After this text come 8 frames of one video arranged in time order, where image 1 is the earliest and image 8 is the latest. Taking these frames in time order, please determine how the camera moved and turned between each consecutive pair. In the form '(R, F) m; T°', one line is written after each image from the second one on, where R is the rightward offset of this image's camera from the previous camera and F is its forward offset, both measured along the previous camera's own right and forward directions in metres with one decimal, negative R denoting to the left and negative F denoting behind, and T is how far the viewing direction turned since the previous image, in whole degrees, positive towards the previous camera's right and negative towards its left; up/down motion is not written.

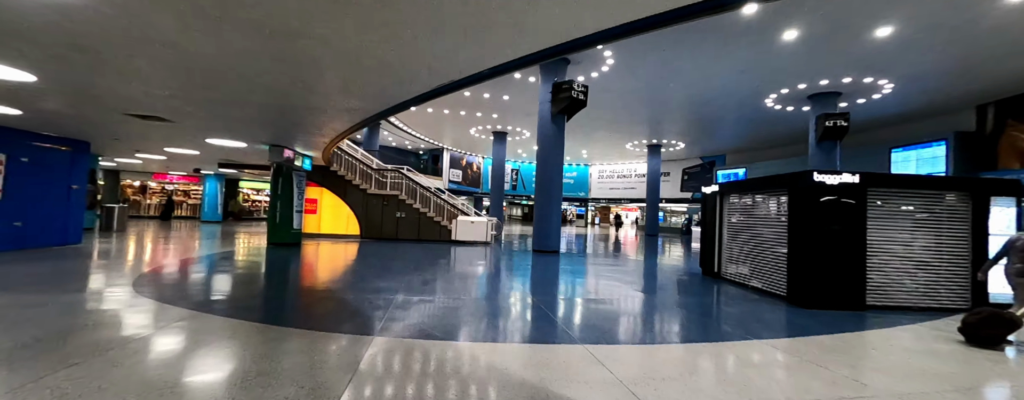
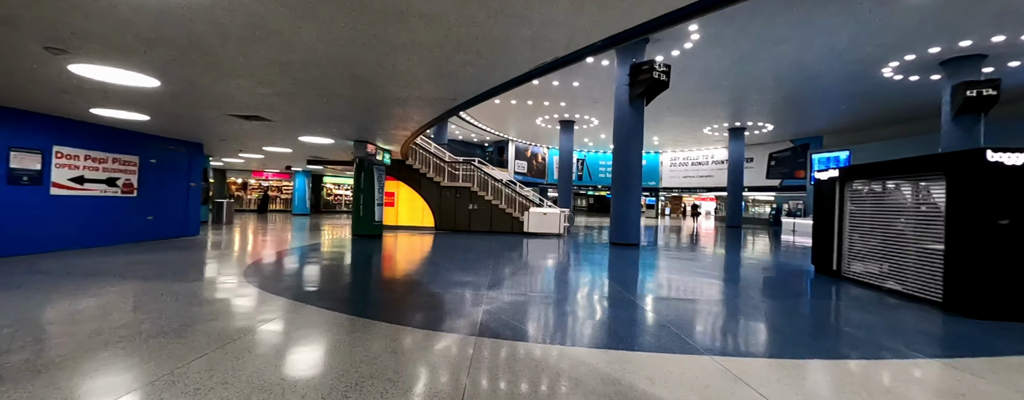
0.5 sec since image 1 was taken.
(-0.5, +0.4) m; -9°
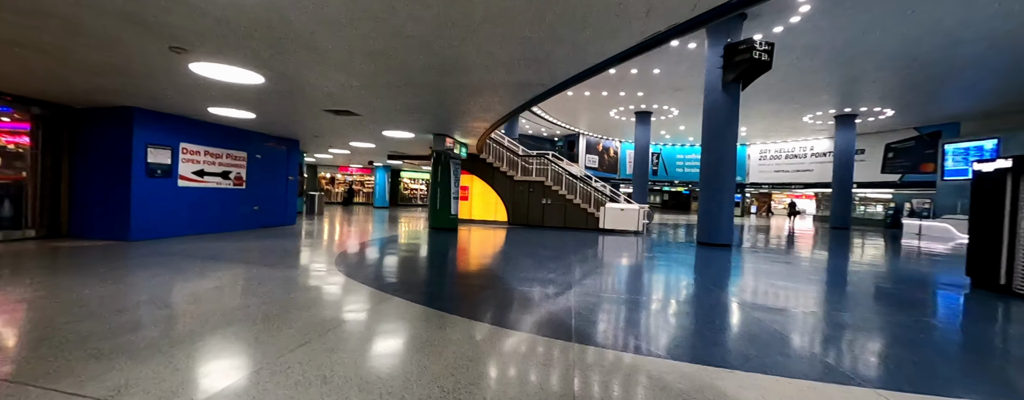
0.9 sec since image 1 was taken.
(-0.3, +0.4) m; -10°
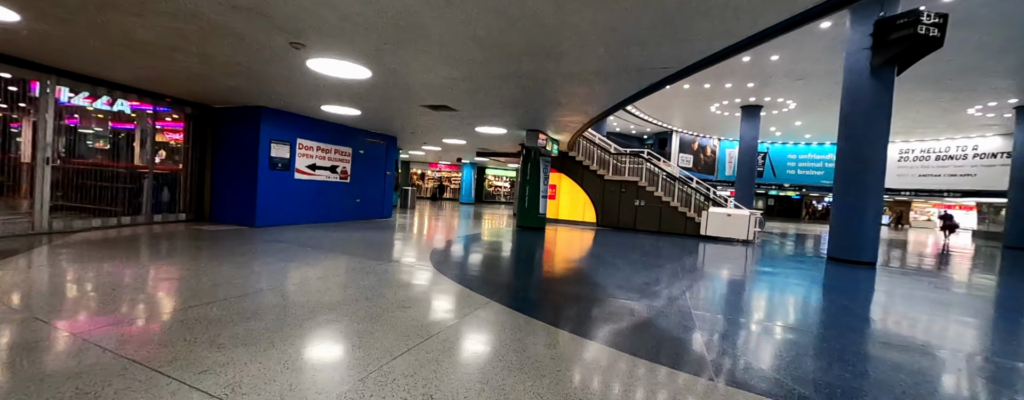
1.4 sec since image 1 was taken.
(-0.4, +0.4) m; -11°
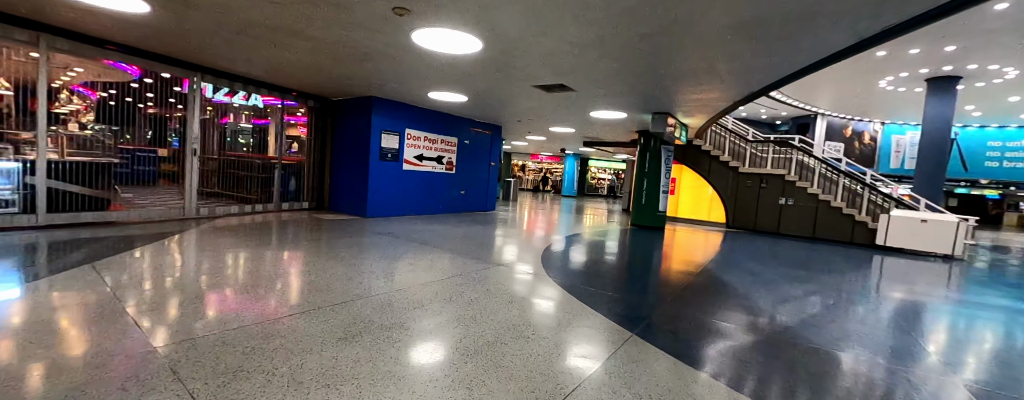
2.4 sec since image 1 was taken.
(-0.4, +1.0) m; -14°
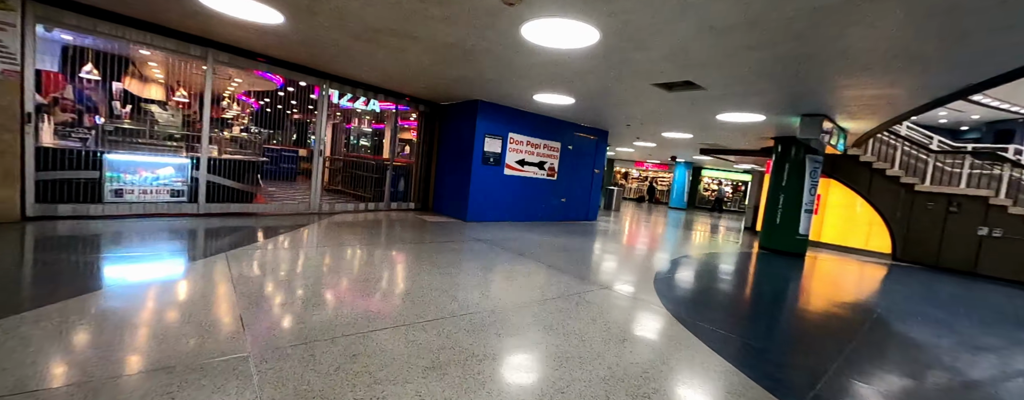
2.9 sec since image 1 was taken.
(-0.2, +0.5) m; -14°
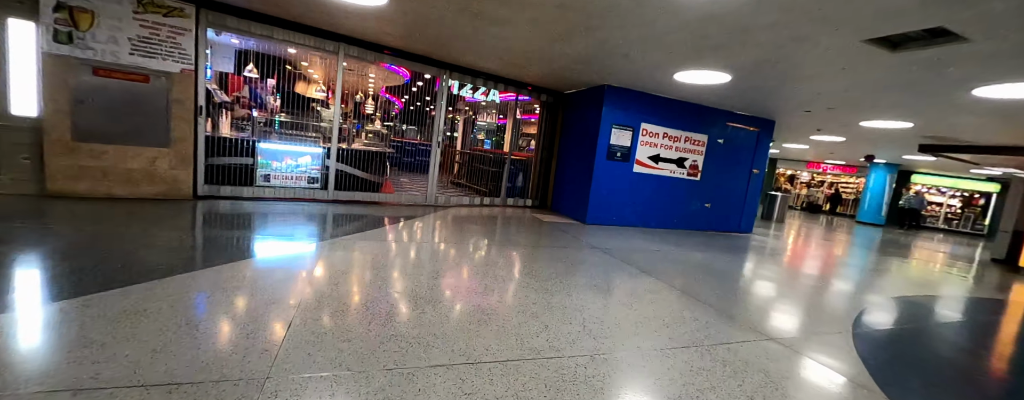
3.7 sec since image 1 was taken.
(+0.1, +0.9) m; -19°
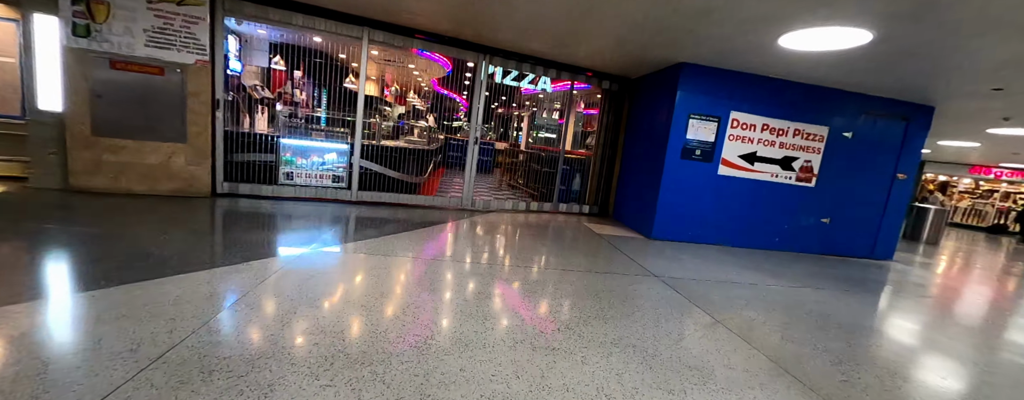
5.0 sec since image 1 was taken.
(+0.5, +1.1) m; -12°
